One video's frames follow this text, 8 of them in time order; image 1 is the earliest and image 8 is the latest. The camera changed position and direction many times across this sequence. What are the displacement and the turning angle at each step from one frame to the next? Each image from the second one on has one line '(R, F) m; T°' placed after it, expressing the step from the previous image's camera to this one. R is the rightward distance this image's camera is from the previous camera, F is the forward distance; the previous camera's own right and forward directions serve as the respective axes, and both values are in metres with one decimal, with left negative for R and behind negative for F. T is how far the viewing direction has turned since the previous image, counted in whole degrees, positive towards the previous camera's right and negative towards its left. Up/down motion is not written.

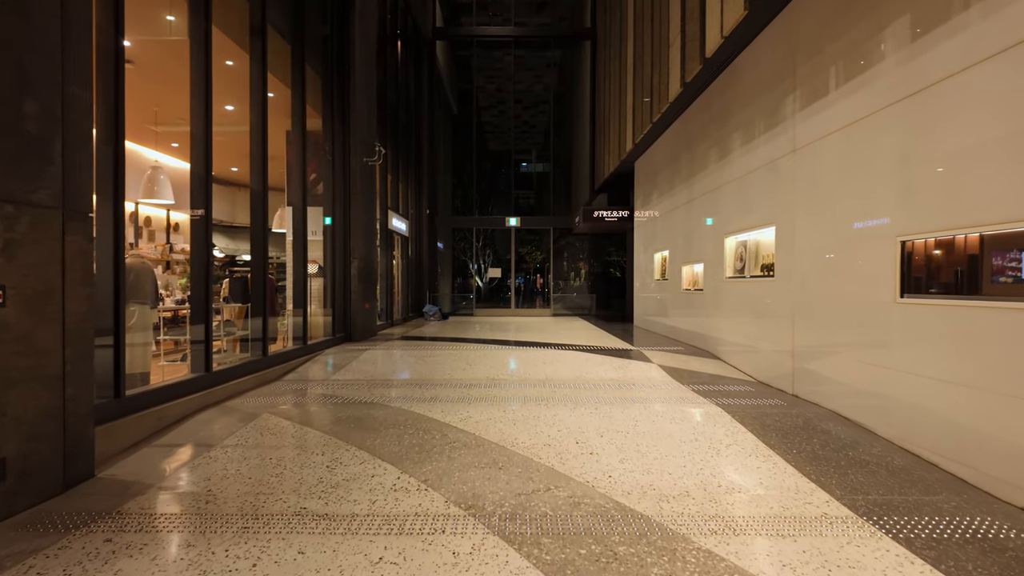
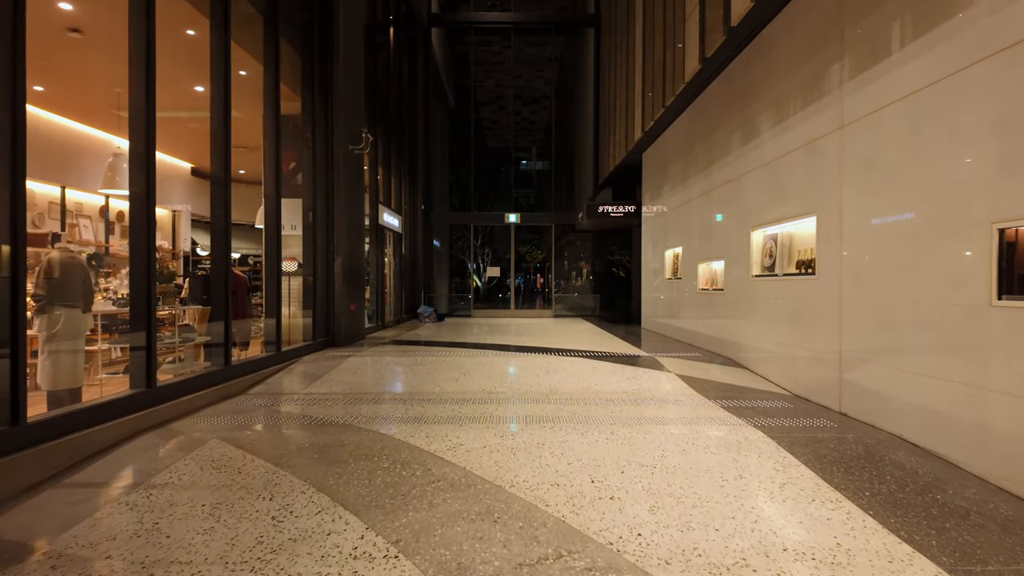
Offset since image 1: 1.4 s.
(0.0, +0.7) m; 0°
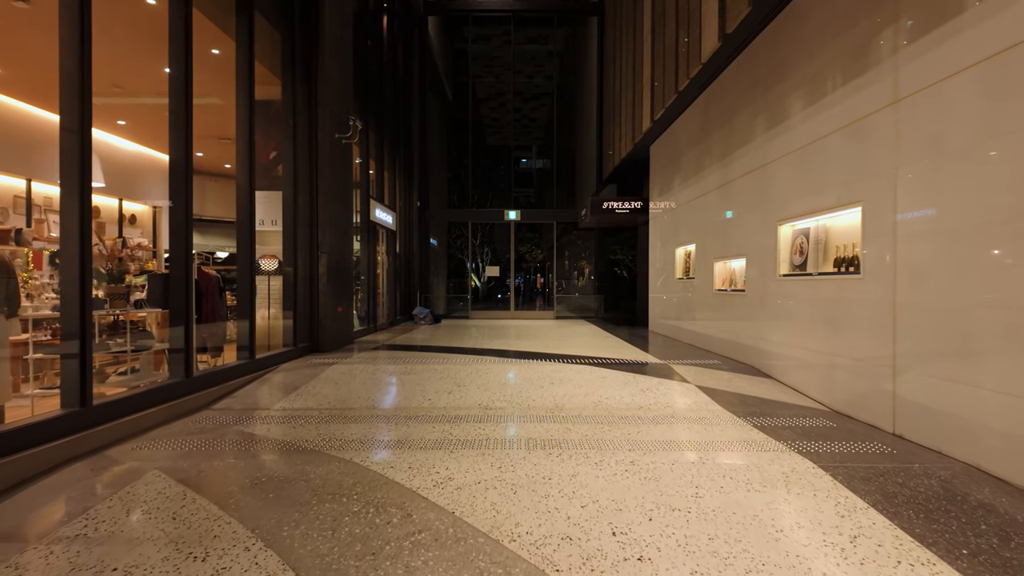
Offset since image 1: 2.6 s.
(0.0, +0.6) m; 0°
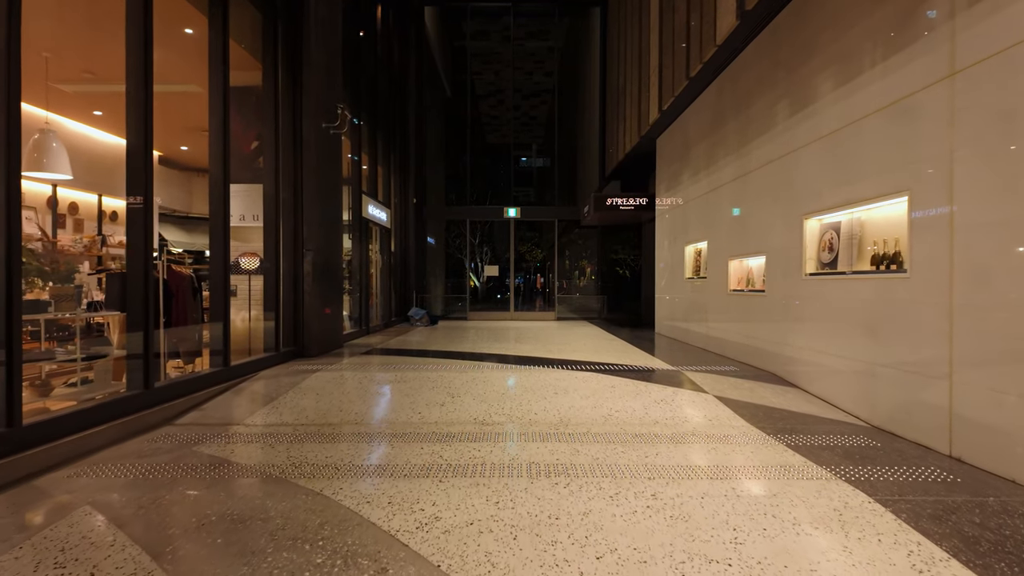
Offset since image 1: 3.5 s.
(0.0, +0.5) m; 0°
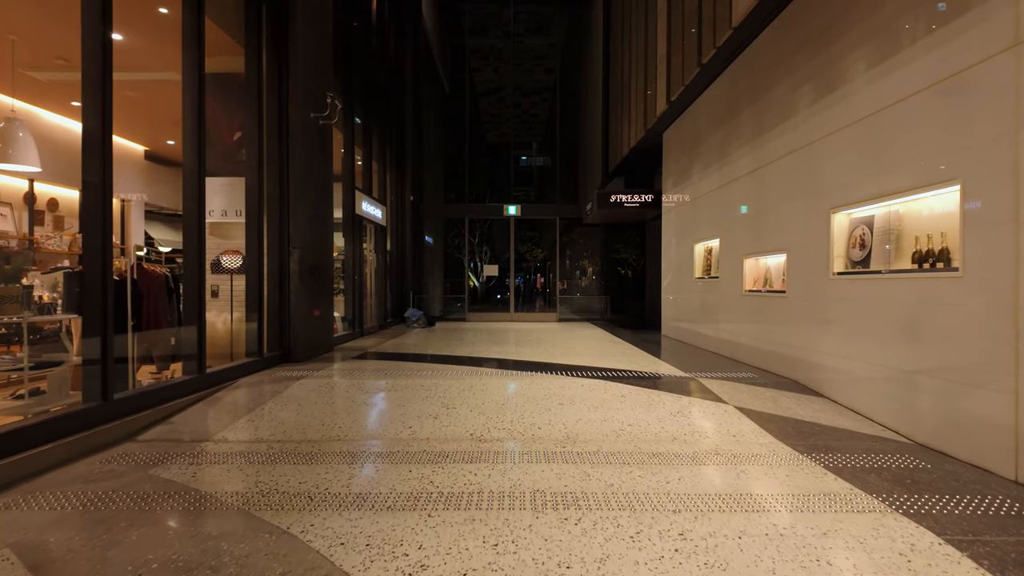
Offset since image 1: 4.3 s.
(0.0, +0.4) m; 0°
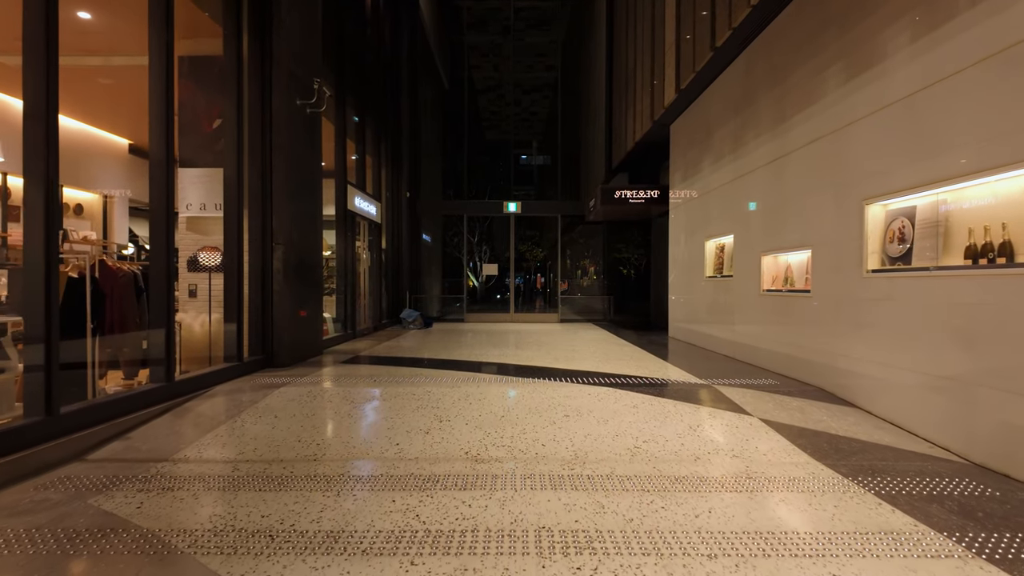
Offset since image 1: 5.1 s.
(0.0, +0.4) m; 0°
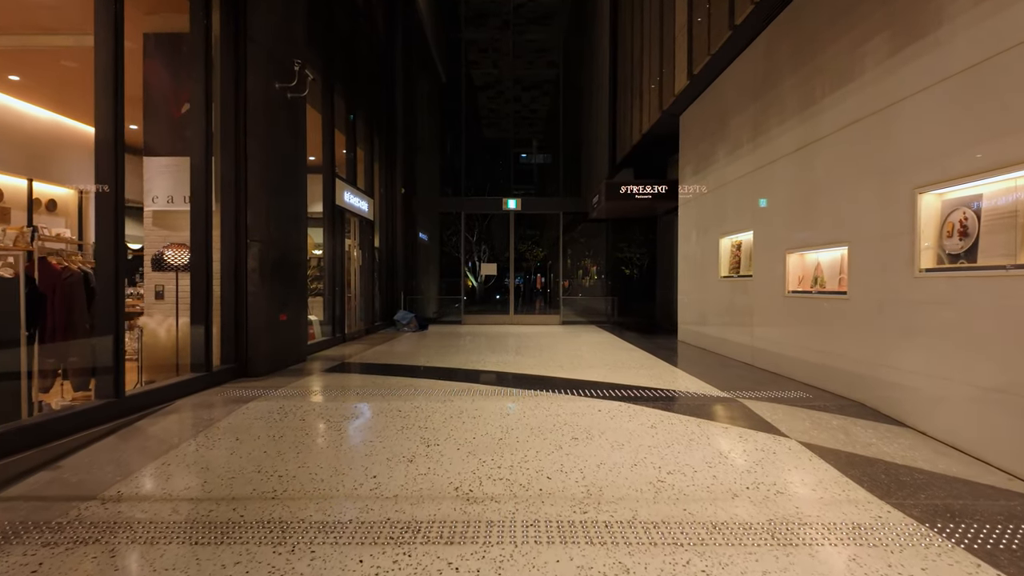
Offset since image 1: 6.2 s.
(0.0, +0.5) m; 0°
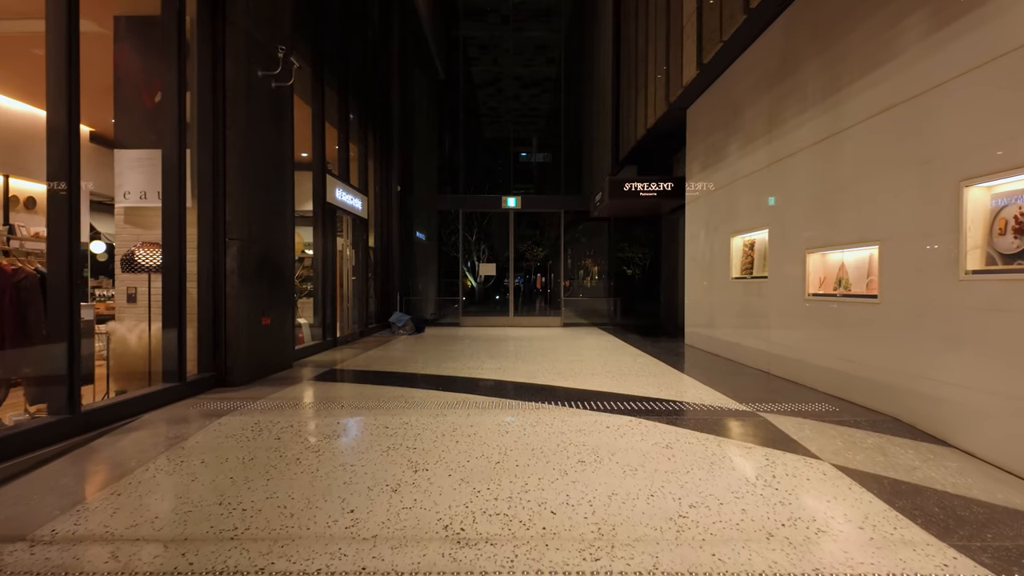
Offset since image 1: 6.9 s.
(0.0, +0.4) m; 0°
